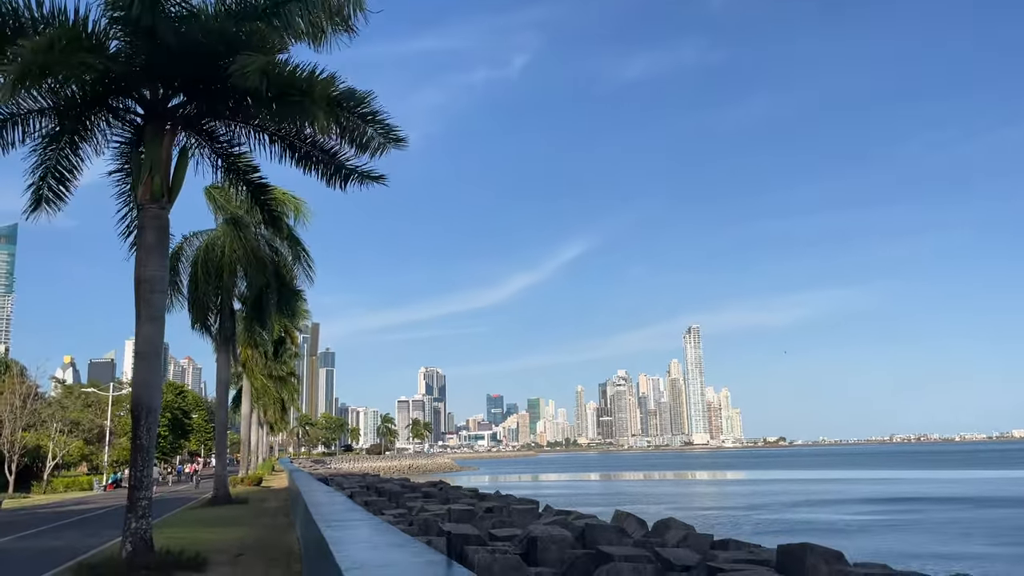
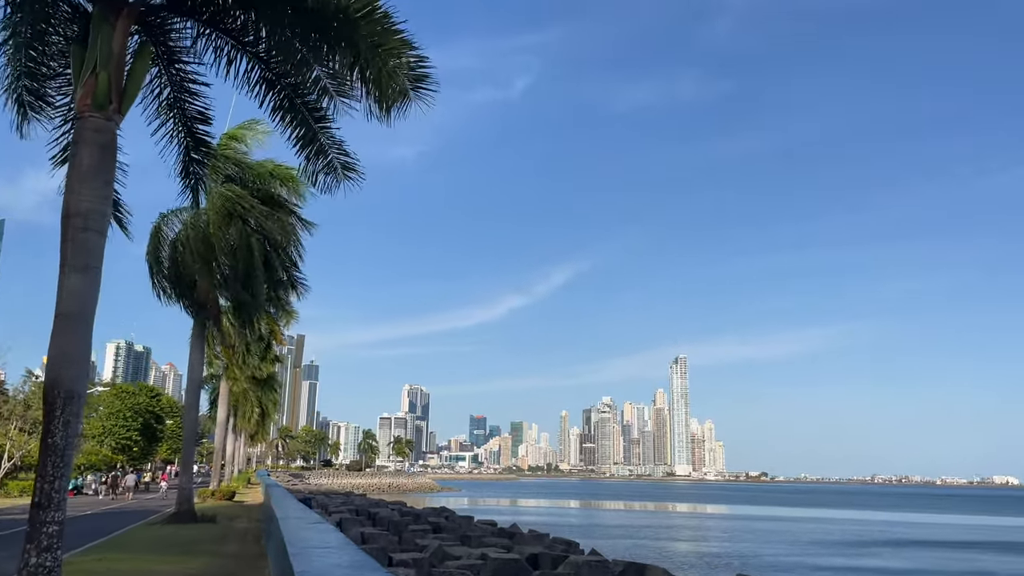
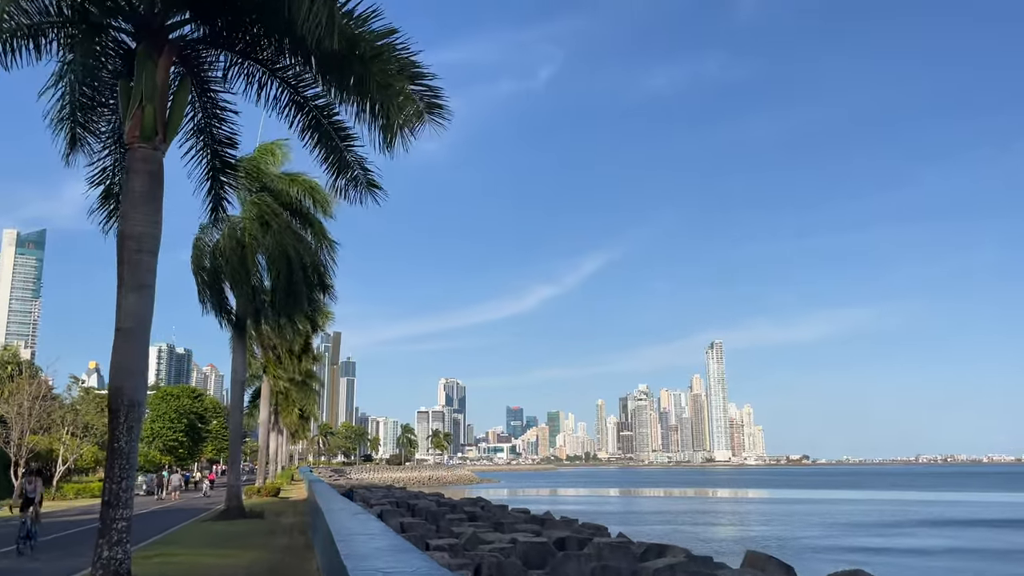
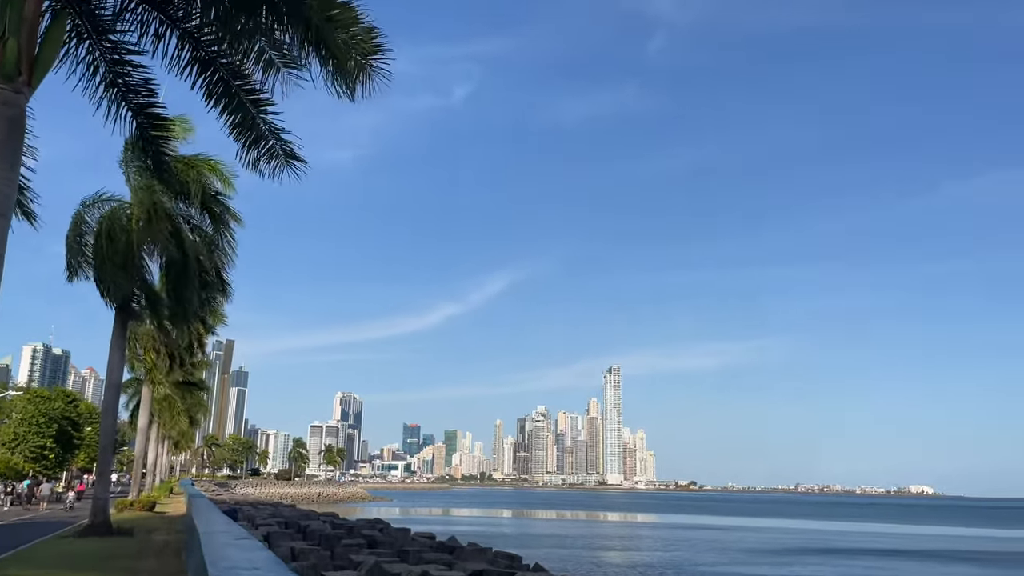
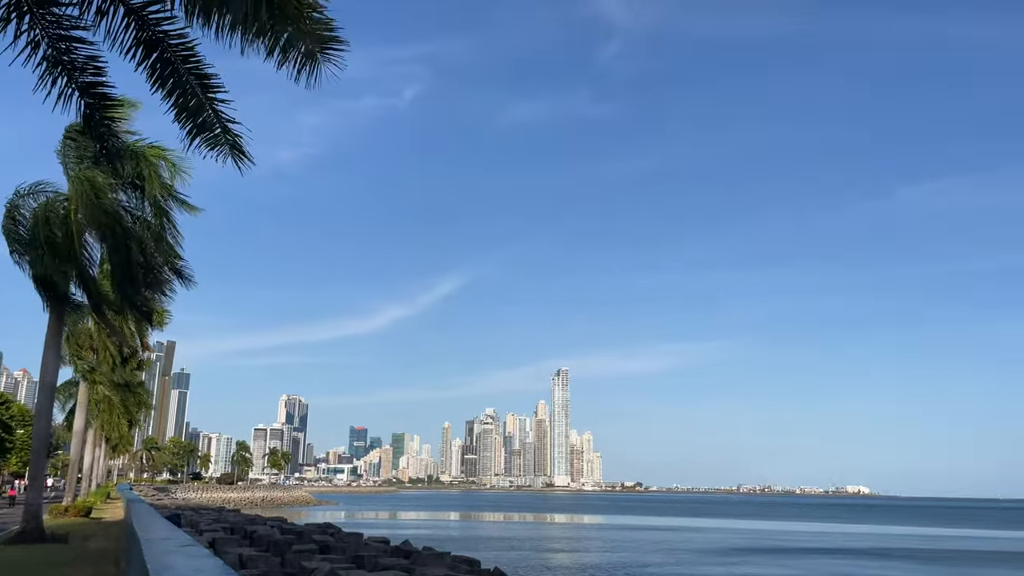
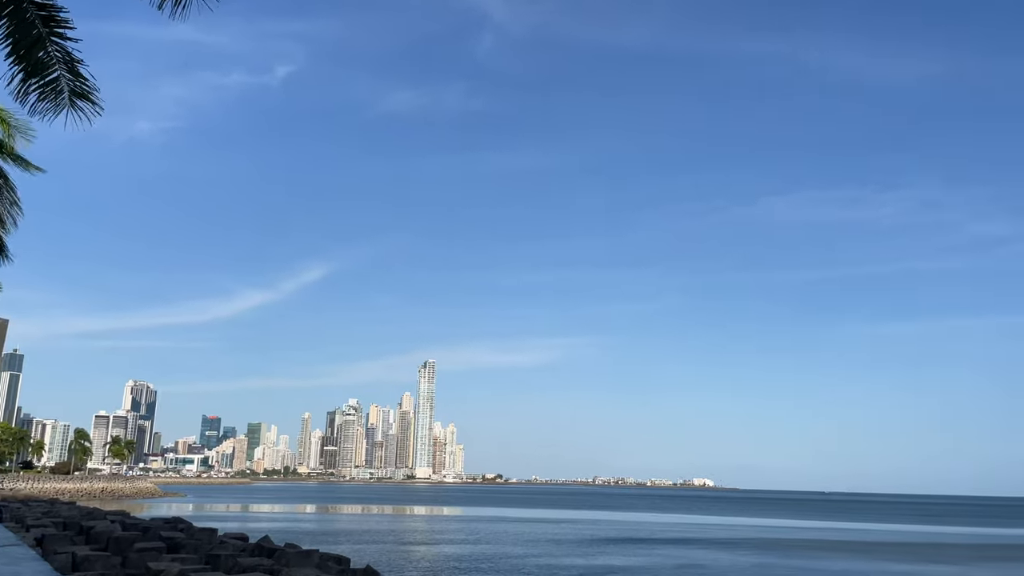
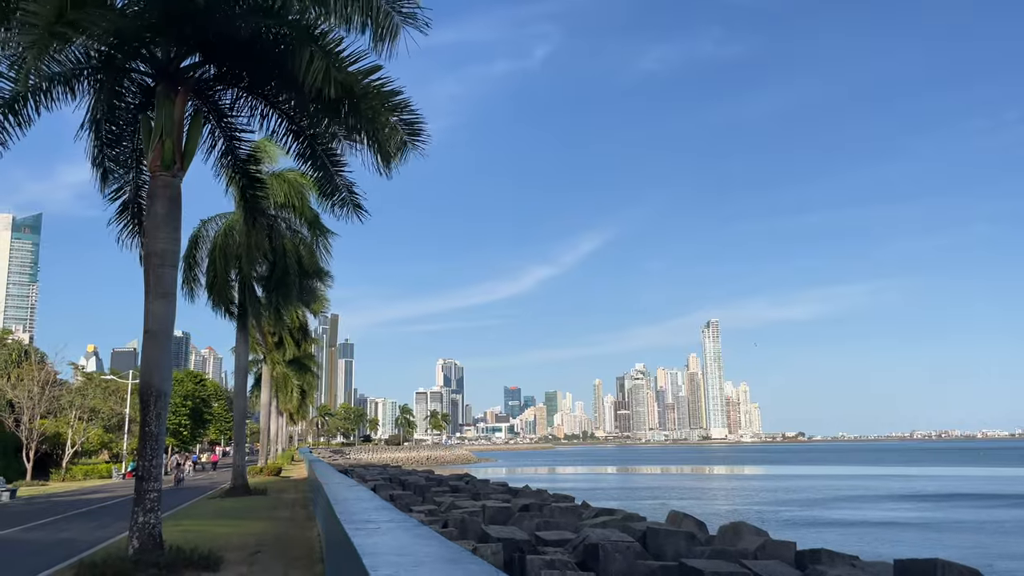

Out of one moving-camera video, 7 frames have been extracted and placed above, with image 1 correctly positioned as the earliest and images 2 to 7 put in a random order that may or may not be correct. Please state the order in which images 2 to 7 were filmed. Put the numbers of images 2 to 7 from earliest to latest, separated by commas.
7, 3, 2, 4, 5, 6
